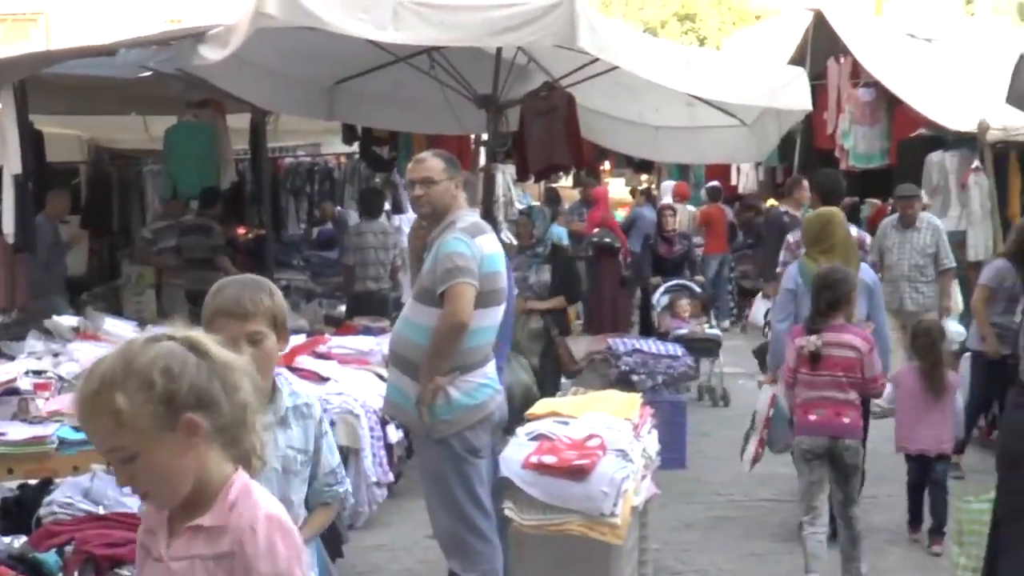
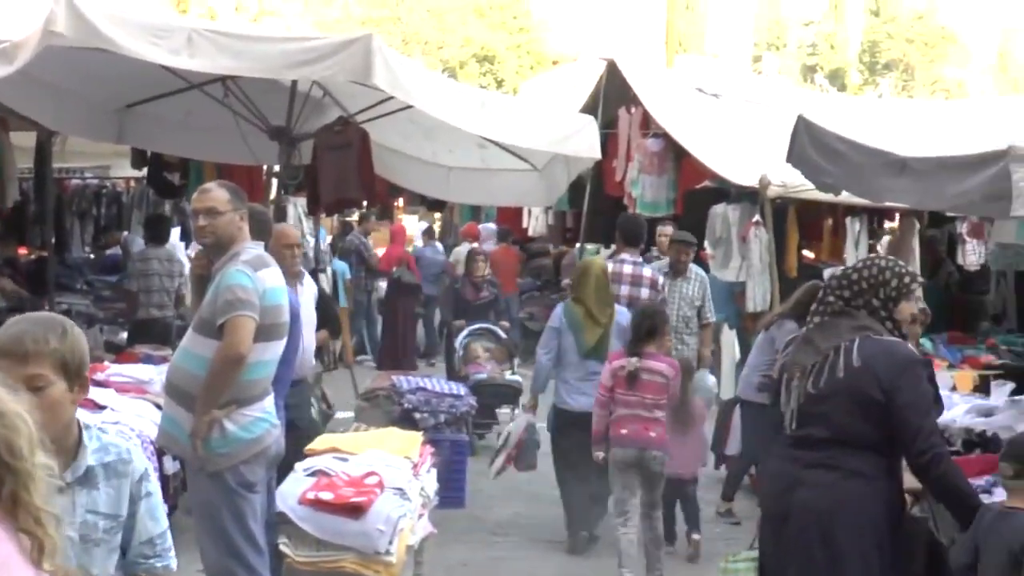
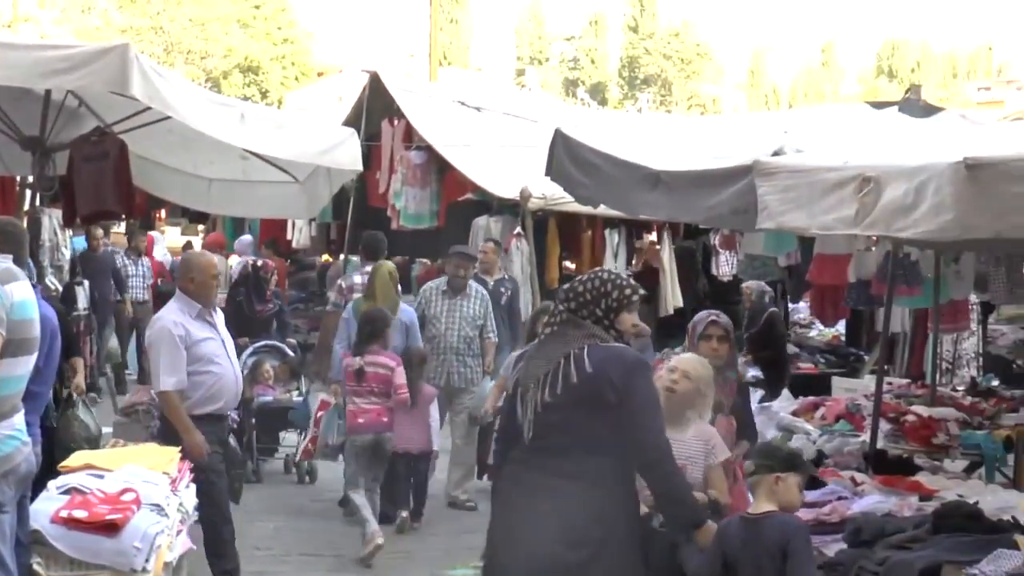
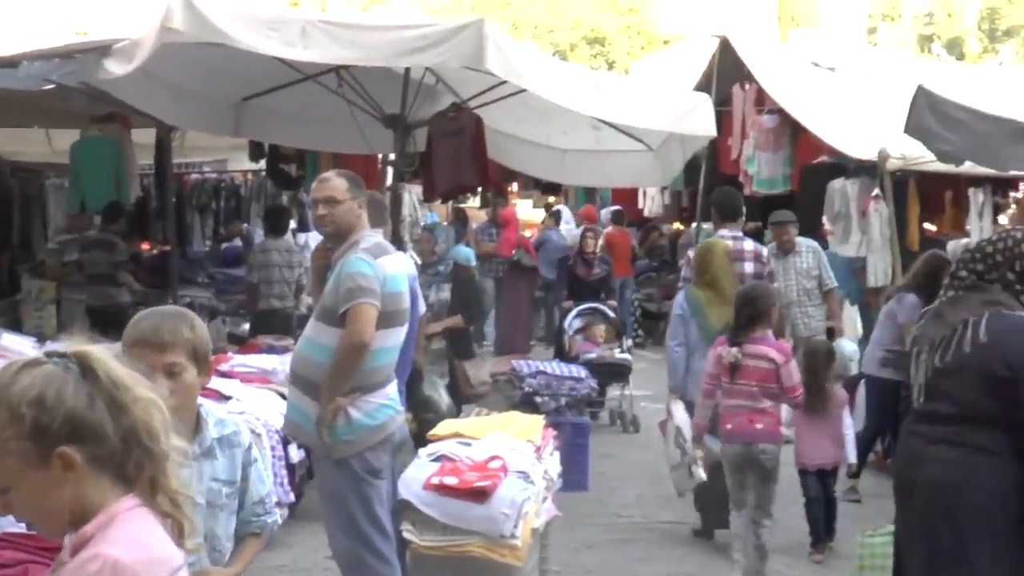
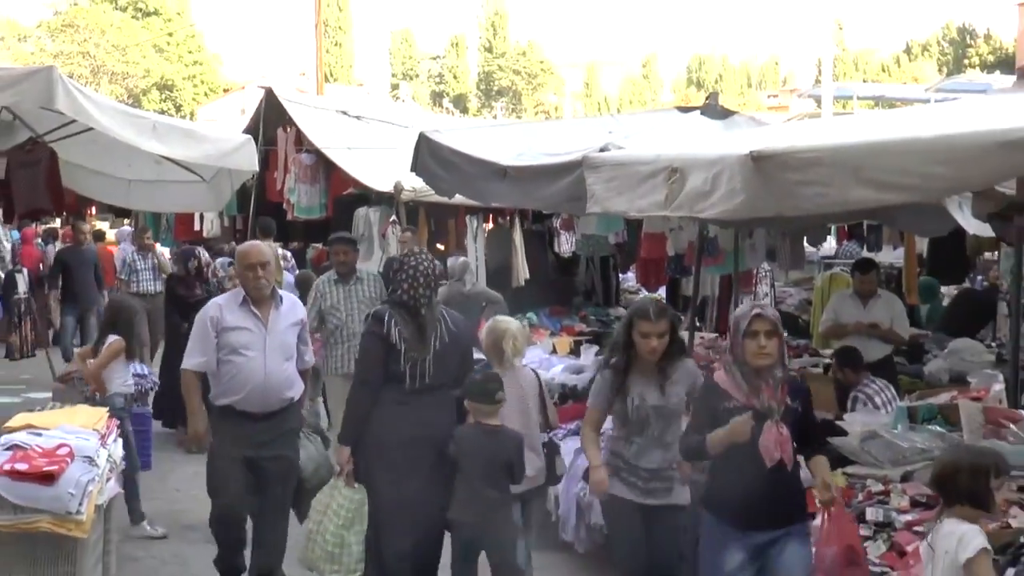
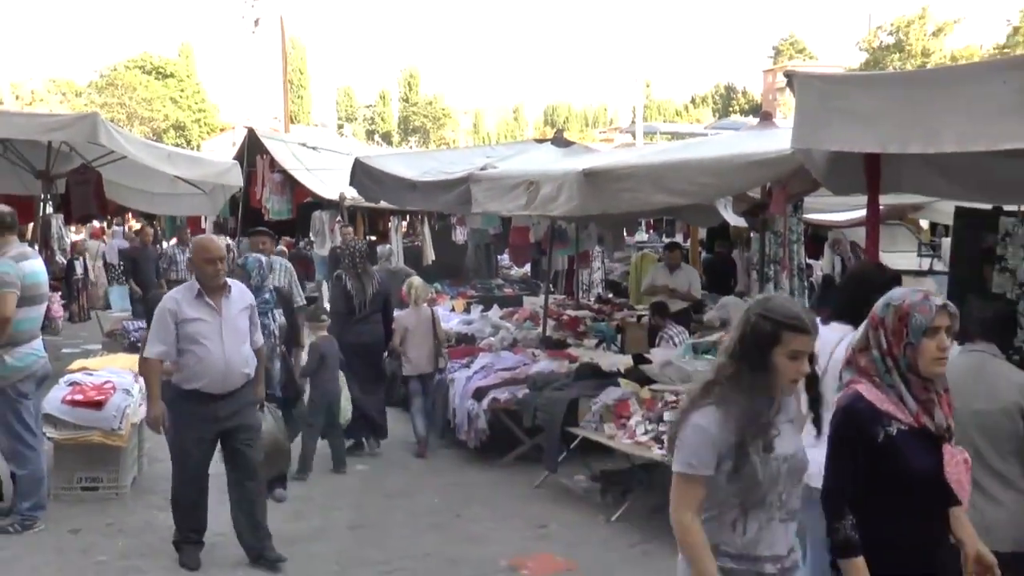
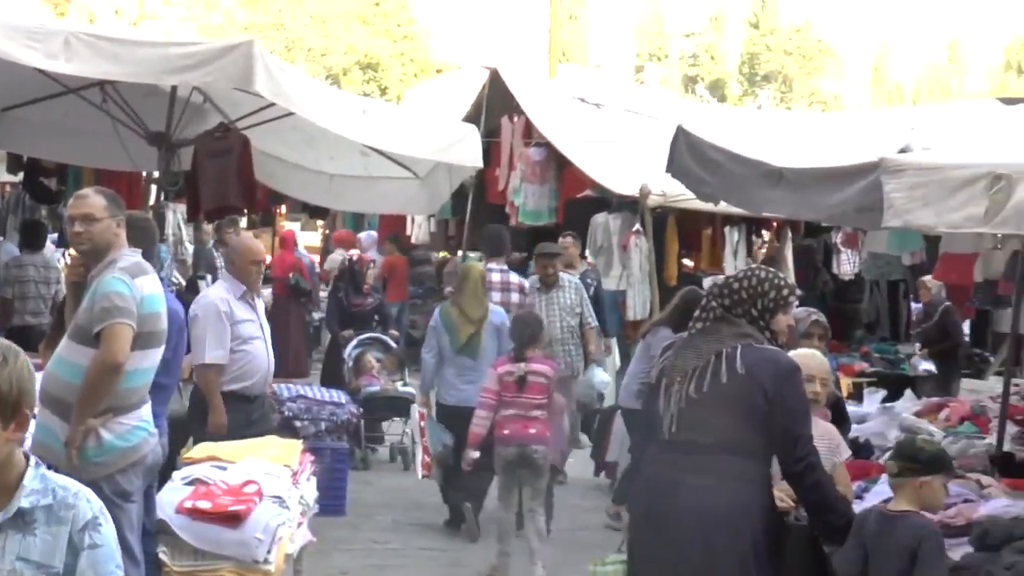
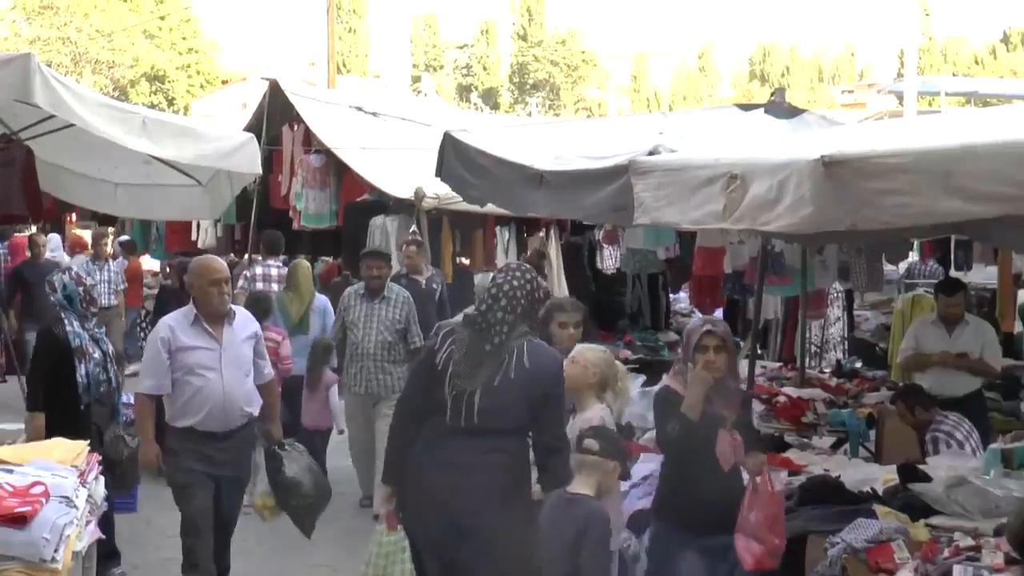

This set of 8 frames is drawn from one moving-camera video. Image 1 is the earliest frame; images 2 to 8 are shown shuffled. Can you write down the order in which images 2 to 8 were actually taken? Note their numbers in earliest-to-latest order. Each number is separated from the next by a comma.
4, 2, 7, 3, 8, 5, 6
